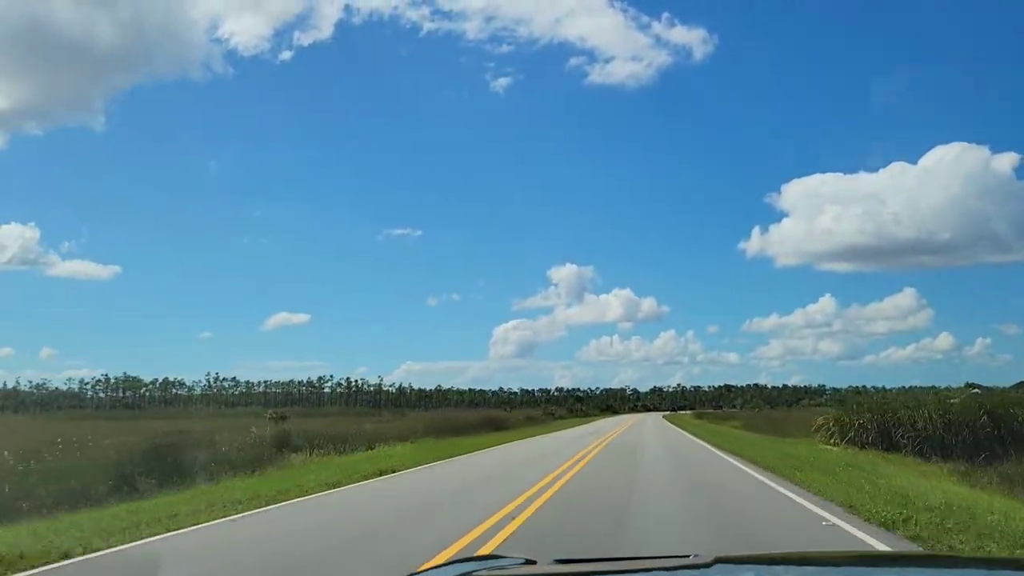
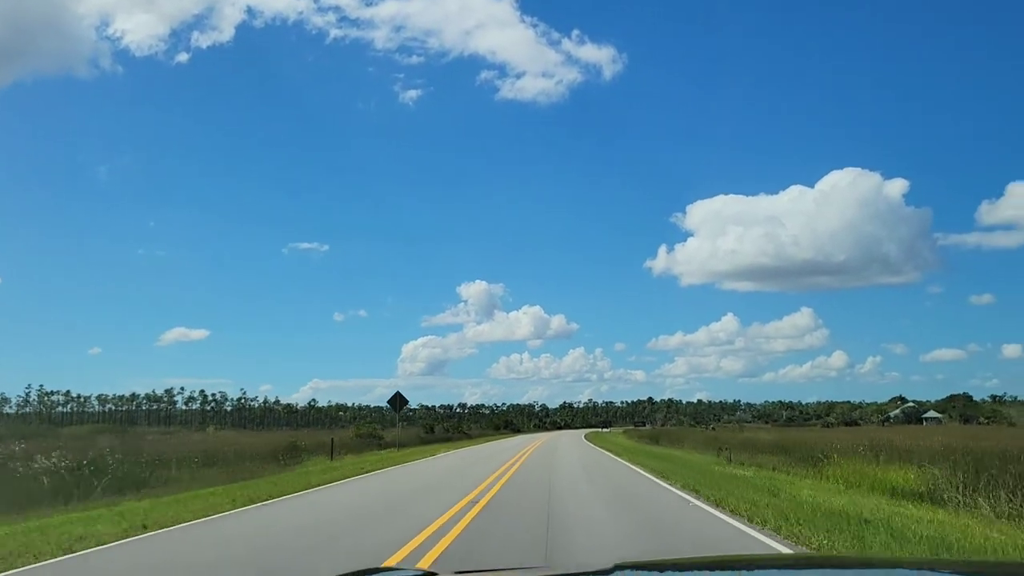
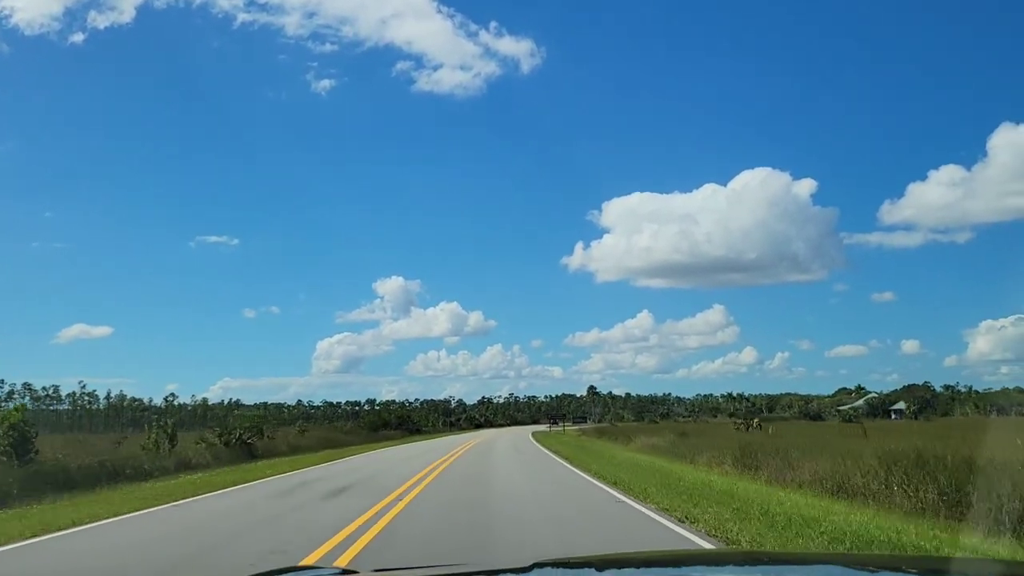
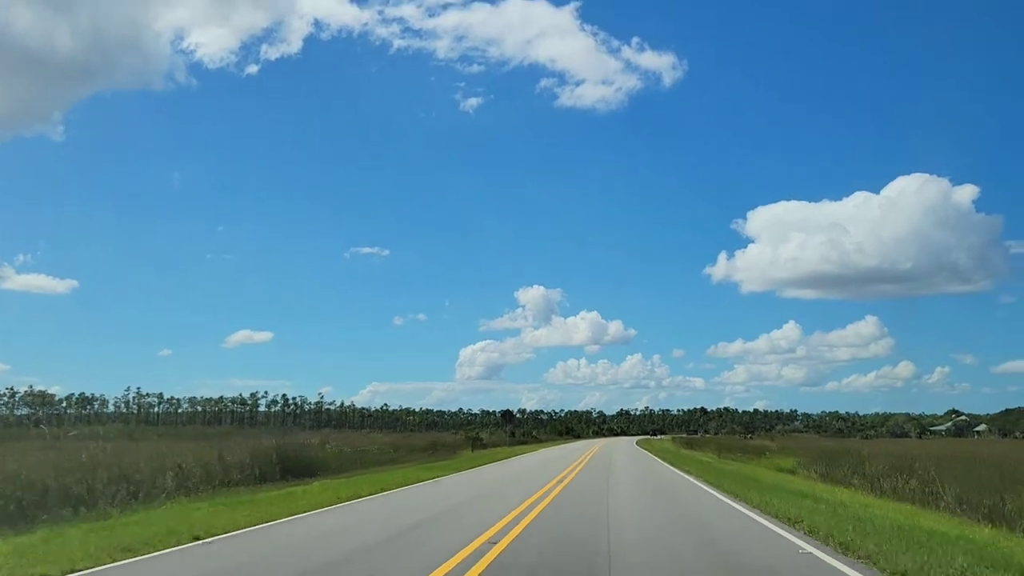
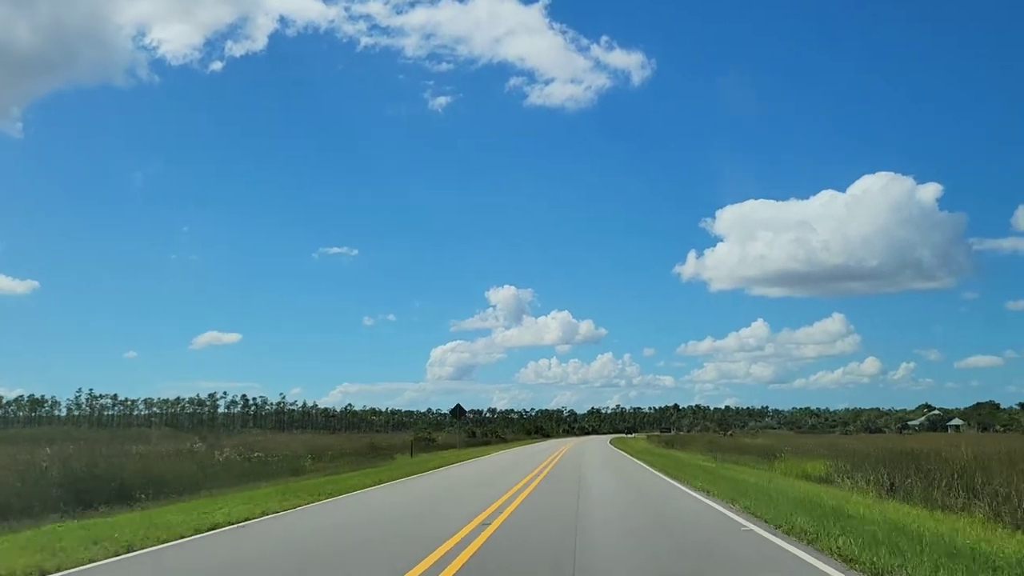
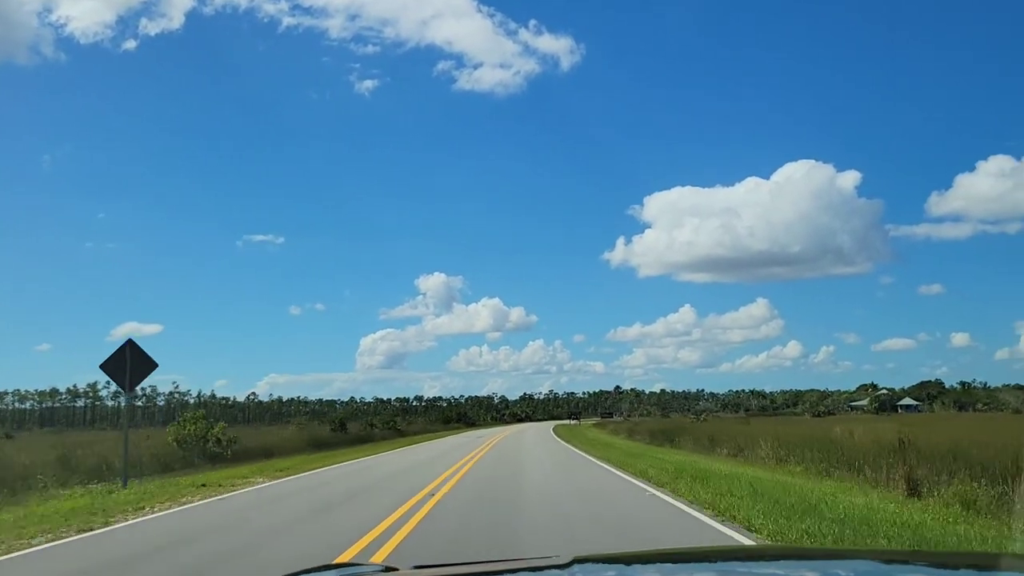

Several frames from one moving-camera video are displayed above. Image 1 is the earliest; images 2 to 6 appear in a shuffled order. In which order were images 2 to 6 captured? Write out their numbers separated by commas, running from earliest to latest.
4, 5, 2, 6, 3
